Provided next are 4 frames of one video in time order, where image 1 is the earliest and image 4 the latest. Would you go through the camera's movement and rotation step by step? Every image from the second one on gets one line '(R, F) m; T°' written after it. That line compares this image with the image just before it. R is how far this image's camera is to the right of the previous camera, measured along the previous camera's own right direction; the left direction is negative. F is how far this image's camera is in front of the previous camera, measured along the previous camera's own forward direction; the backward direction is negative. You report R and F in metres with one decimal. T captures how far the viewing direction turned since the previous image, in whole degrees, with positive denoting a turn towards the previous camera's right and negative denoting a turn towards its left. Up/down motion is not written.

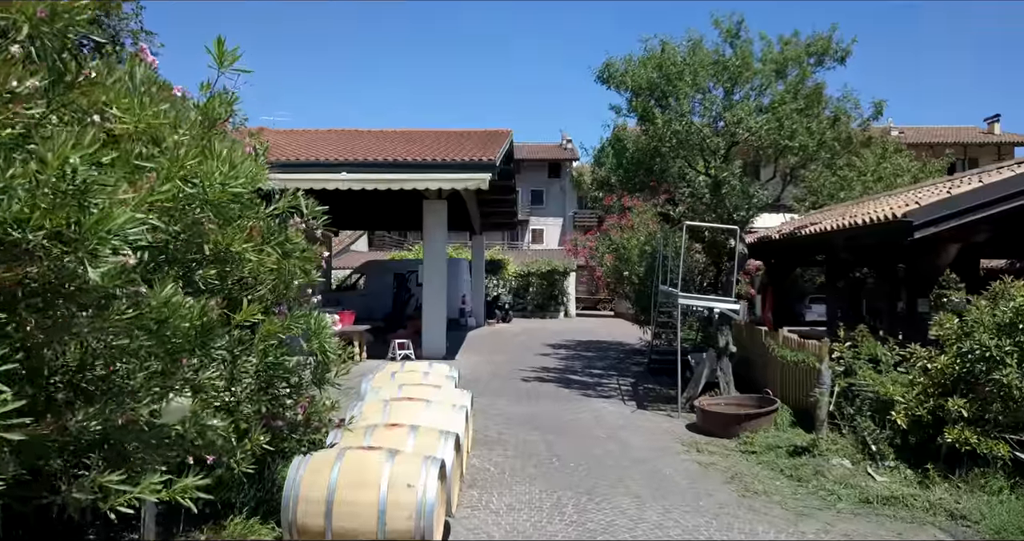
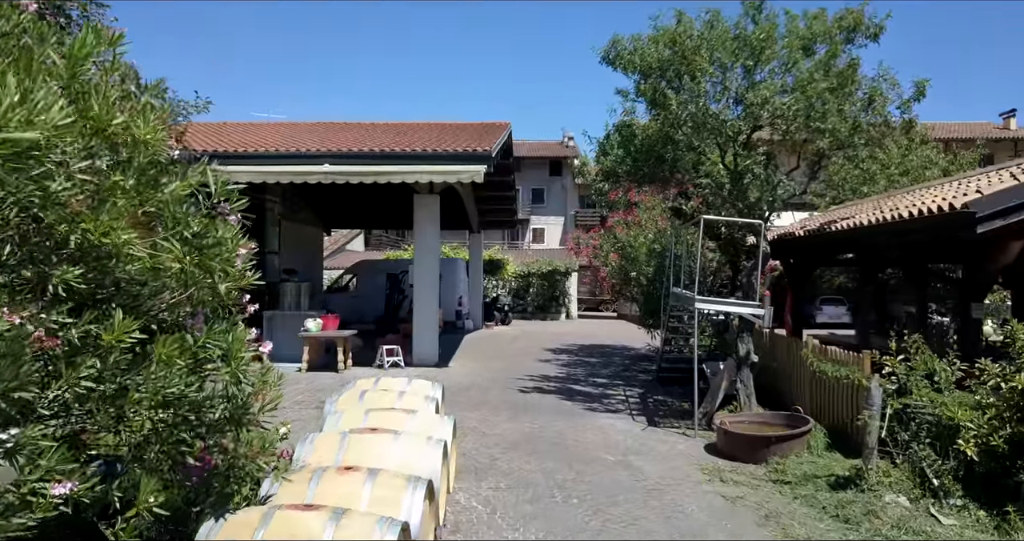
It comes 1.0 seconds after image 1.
(+0.1, +1.0) m; 0°
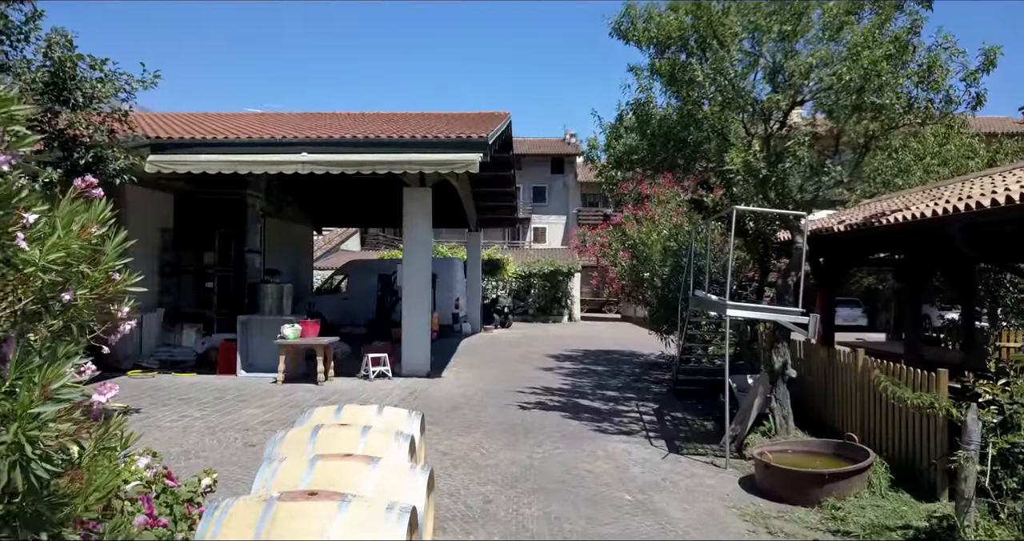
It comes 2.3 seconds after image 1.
(0.0, +1.2) m; 0°
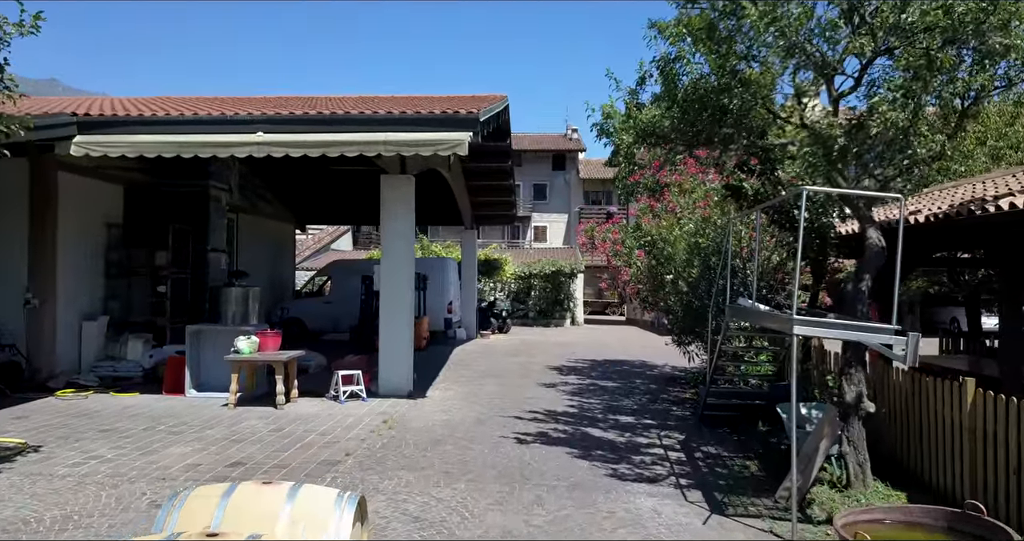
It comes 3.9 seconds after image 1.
(+0.1, +1.8) m; 0°
